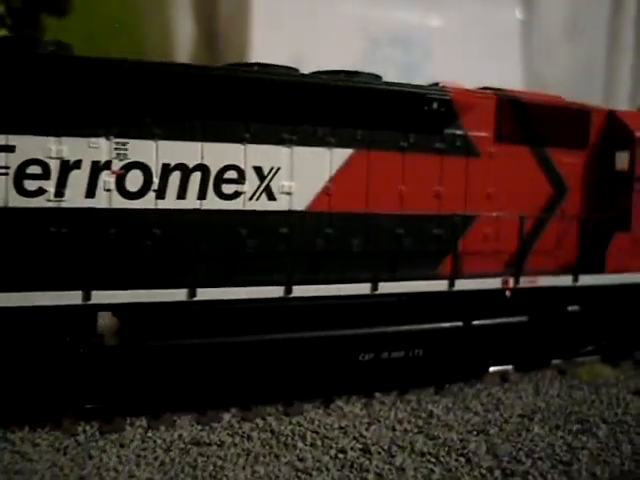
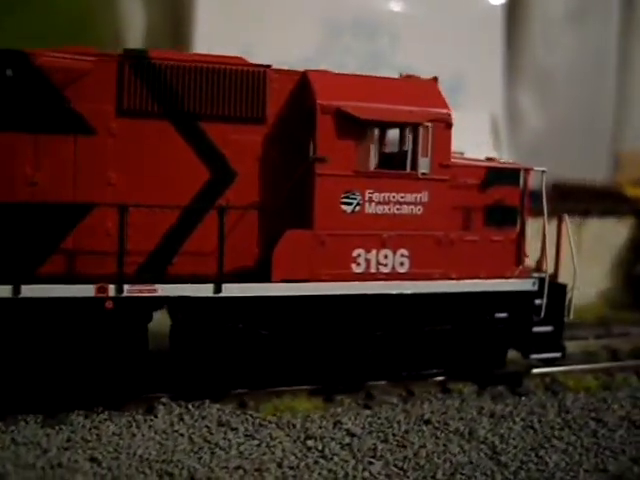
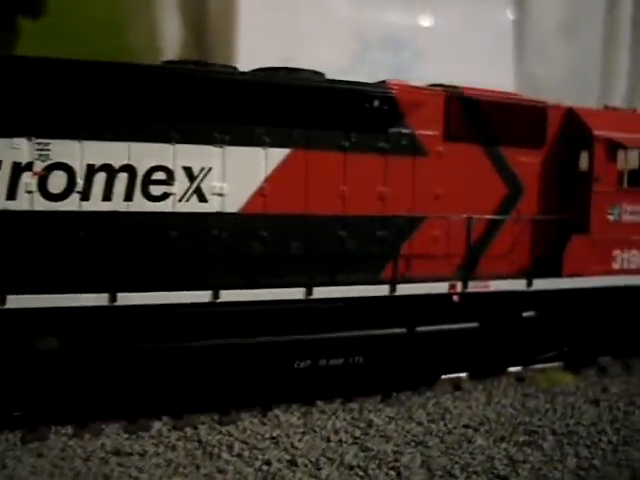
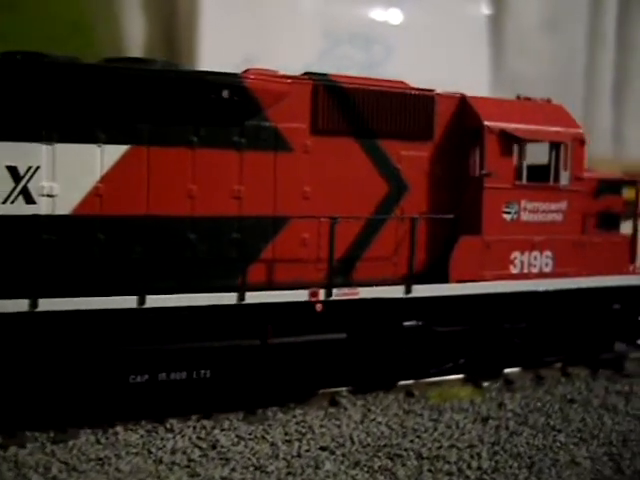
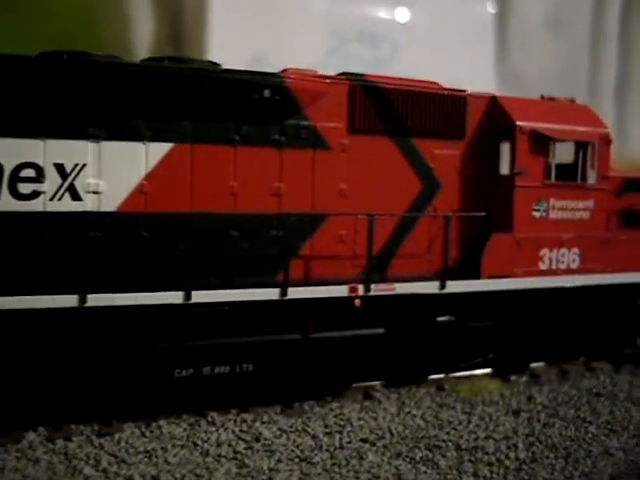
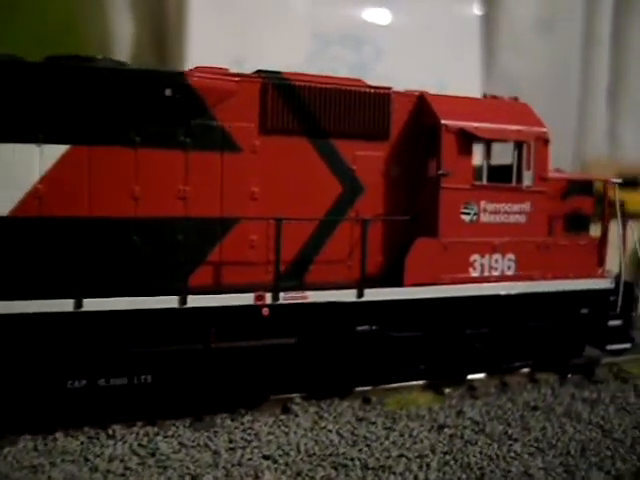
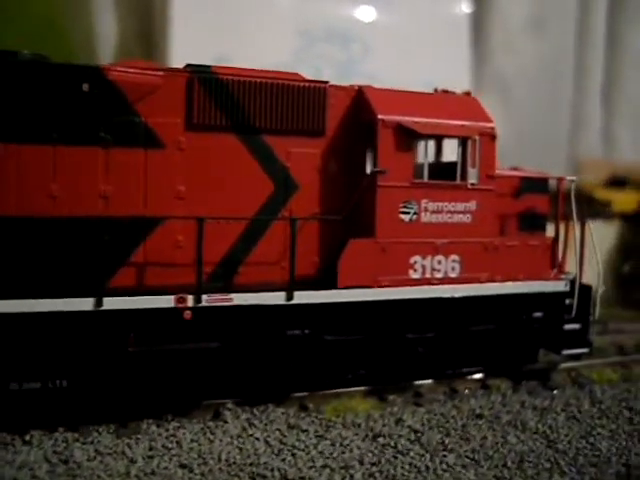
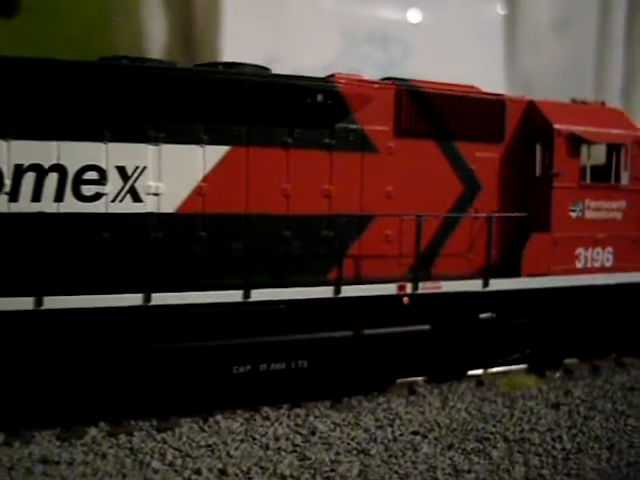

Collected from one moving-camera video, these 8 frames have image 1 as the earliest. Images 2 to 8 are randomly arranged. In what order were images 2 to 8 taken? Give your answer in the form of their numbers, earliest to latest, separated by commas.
3, 8, 5, 4, 6, 7, 2
